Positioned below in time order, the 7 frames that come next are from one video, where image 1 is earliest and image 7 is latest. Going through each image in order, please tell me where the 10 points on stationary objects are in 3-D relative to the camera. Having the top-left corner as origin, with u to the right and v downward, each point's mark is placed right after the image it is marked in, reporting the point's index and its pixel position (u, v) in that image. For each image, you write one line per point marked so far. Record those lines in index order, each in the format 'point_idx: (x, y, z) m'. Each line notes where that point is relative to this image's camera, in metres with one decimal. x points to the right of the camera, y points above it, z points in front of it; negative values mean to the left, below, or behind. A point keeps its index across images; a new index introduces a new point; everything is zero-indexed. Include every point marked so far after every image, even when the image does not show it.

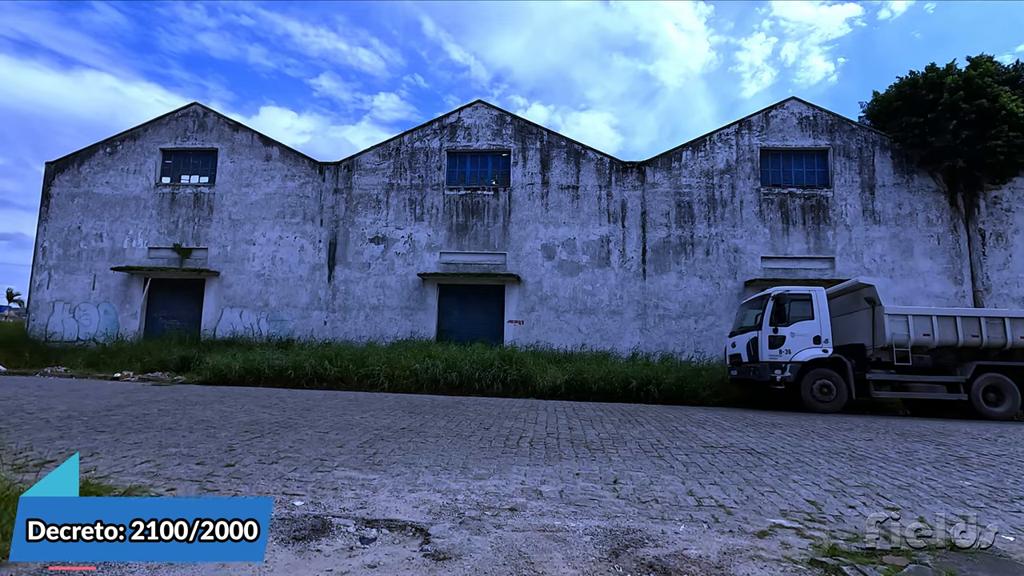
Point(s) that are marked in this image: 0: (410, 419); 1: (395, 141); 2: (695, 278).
0: (-1.2, -1.5, +6.0) m
1: (-3.4, +4.2, +15.4) m
2: (+4.8, +0.2, +14.2) m
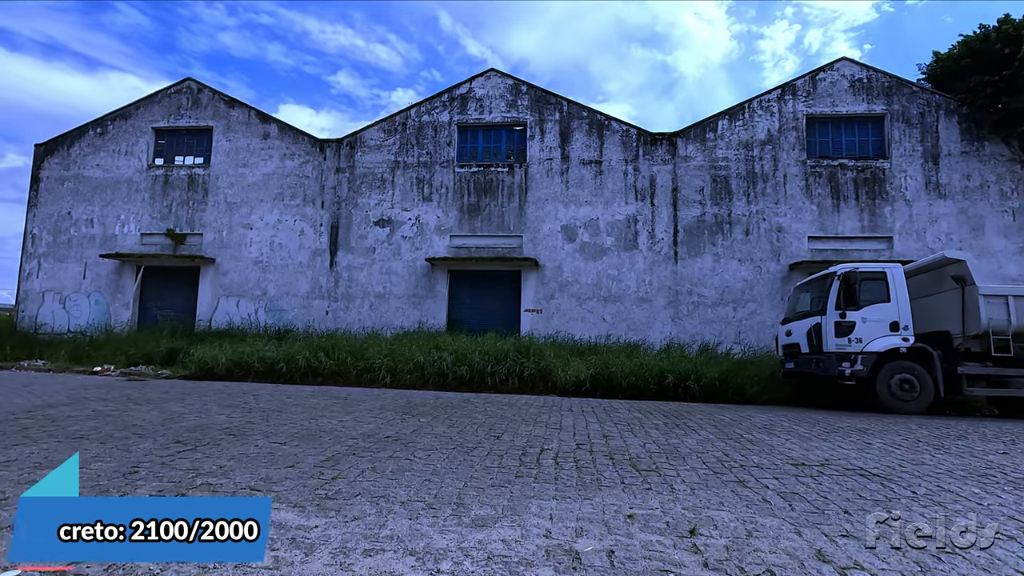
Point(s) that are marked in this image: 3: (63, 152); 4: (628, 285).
0: (-1.0, -1.2, +4.8) m
1: (-2.9, +4.6, +14.2) m
2: (+5.2, +0.6, +12.7) m
3: (-12.7, +3.8, +15.1) m
4: (+2.8, +0.1, +12.9) m
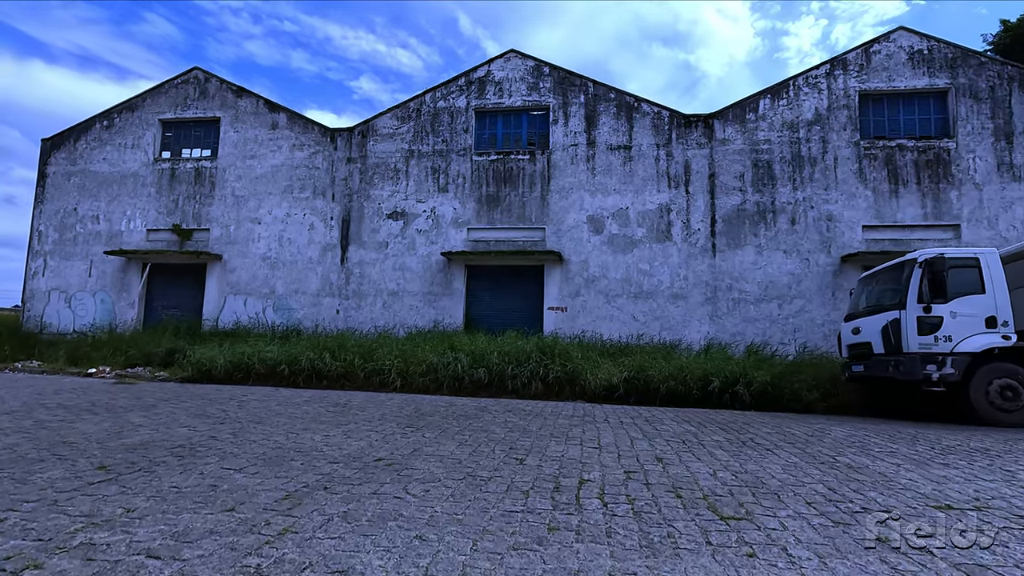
0: (-0.8, -1.1, +3.8) m
1: (-2.4, +4.6, +13.3) m
2: (+5.7, +0.7, +11.5) m
3: (-12.1, +3.9, +14.6) m
4: (+3.3, +0.2, +11.8) m
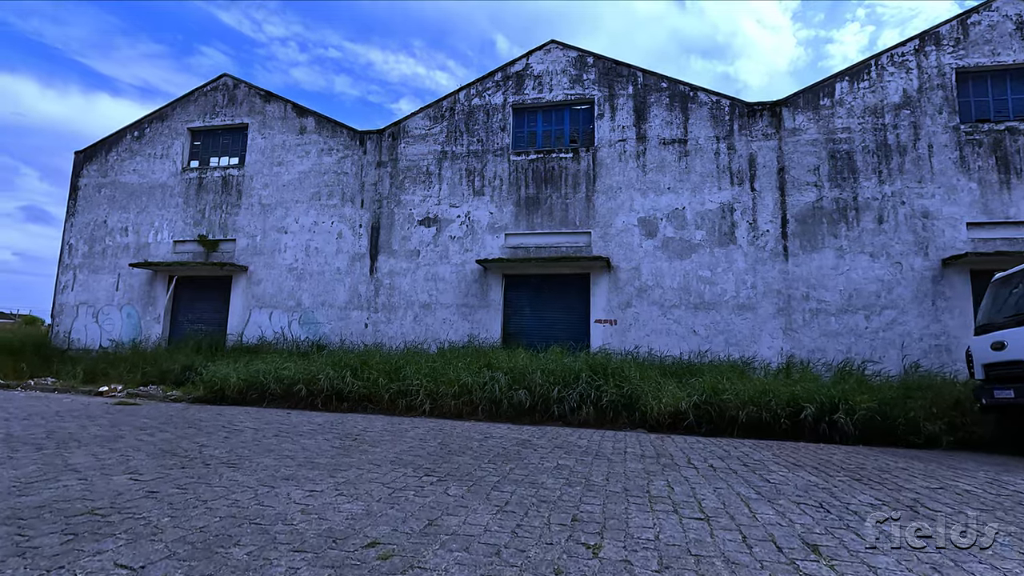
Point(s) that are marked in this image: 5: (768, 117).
0: (-0.5, -1.1, +2.7) m
1: (-1.5, +4.4, +12.4) m
2: (+6.5, +0.6, +10.0) m
3: (-11.0, +3.5, +14.4) m
4: (+4.1, 0.0, +10.4) m
5: (+5.1, +3.4, +10.8) m
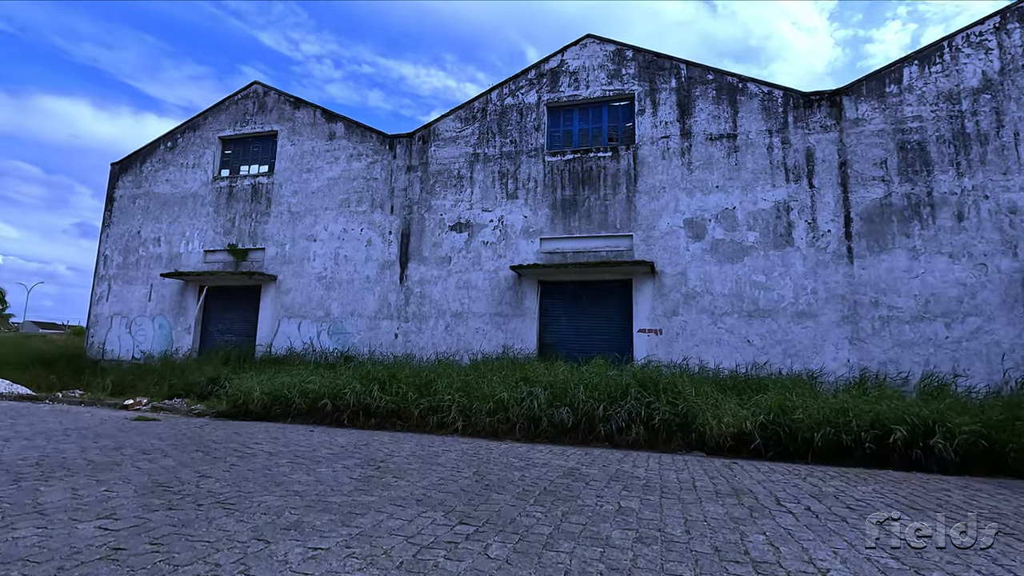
0: (-0.3, -1.1, +2.1) m
1: (-0.7, +4.2, +12.0) m
2: (+7.1, +0.5, +8.9) m
3: (-10.1, +3.2, +14.4) m
4: (+4.8, -0.1, +9.5) m
5: (+5.8, +3.3, +9.9) m
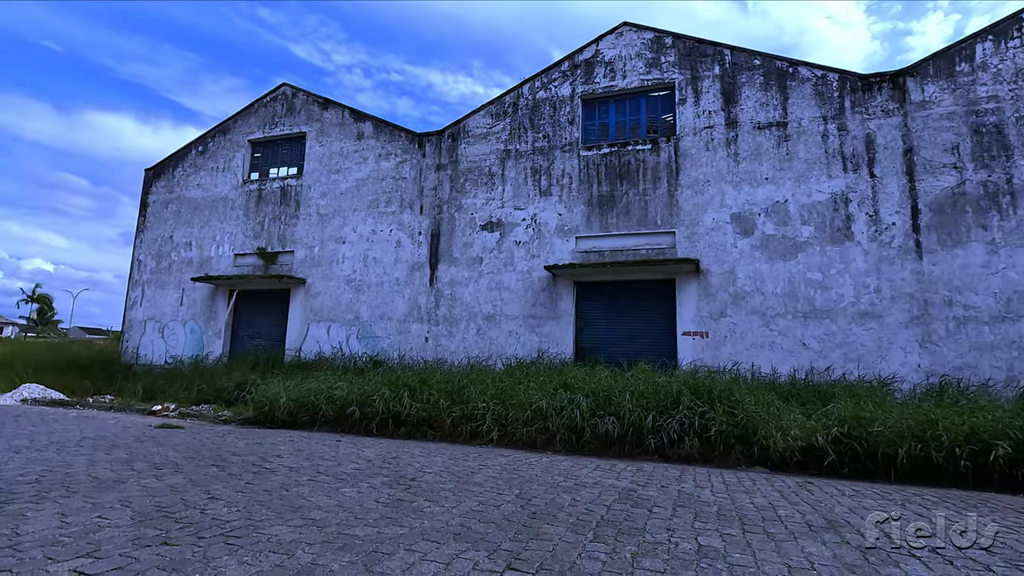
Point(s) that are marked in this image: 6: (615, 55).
0: (-0.1, -1.0, +1.6) m
1: (0.0, +4.1, +11.5) m
2: (+7.7, +0.5, +8.1) m
3: (-9.3, +3.1, +14.5) m
4: (+5.4, -0.1, +8.7) m
5: (+6.4, +3.4, +9.1) m
6: (+2.1, +4.7, +10.8) m
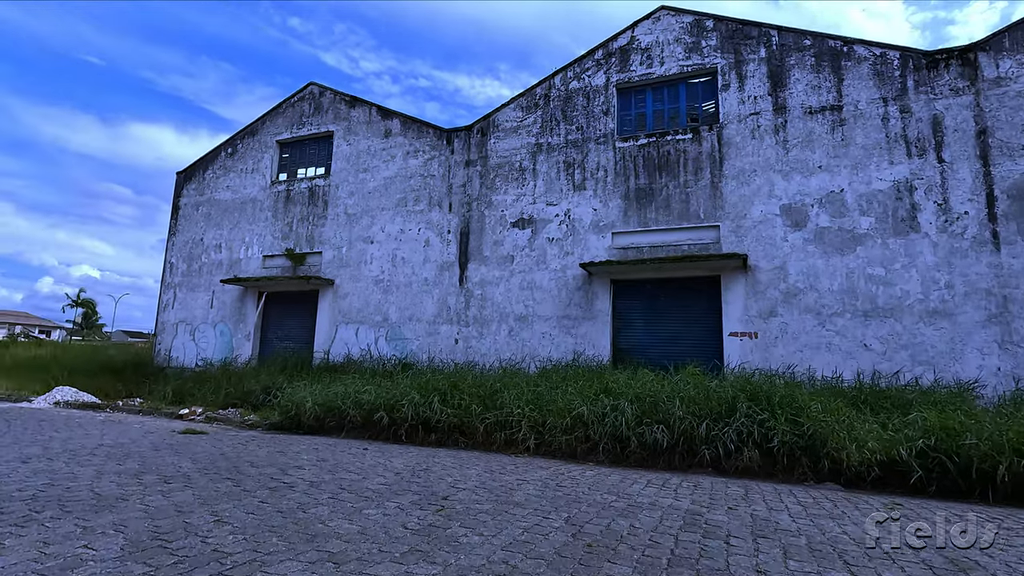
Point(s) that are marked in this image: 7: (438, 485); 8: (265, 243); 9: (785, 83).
0: (+0.1, -1.0, +1.1) m
1: (+0.6, +4.2, +11.1) m
2: (+8.2, +0.6, +7.2) m
3: (-8.5, +3.0, +14.5) m
4: (+5.9, 0.0, +8.0) m
5: (+6.9, +3.4, +8.3) m
6: (+2.7, +4.7, +10.3) m
7: (-0.5, -1.4, +3.8) m
8: (-6.0, +1.1, +13.1) m
9: (+4.7, +3.5, +9.2) m
